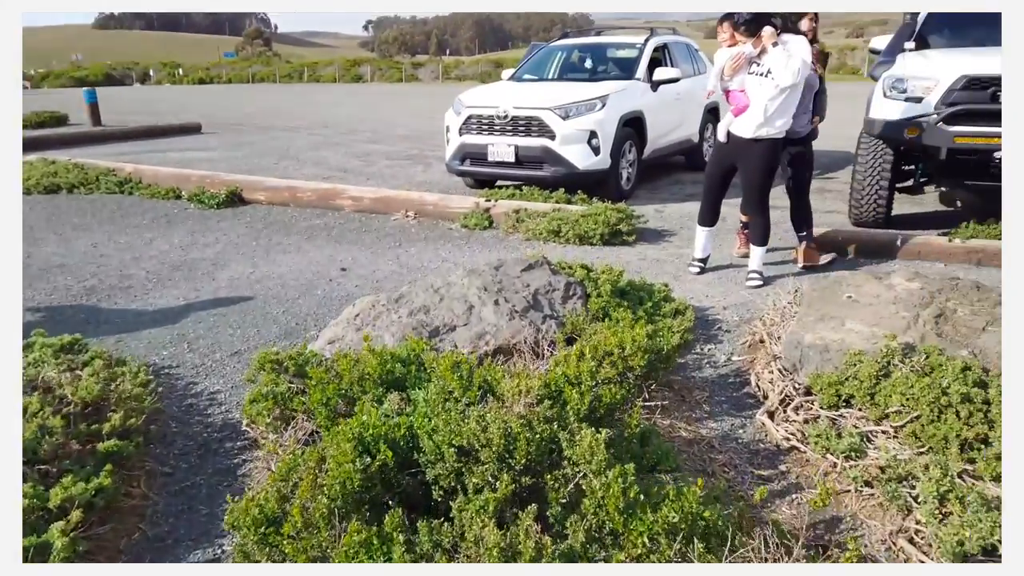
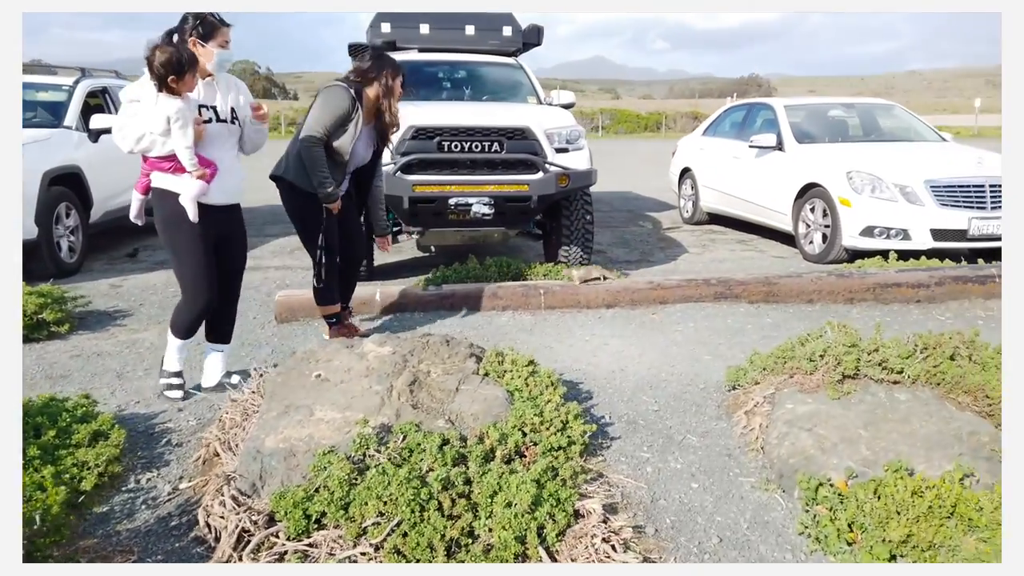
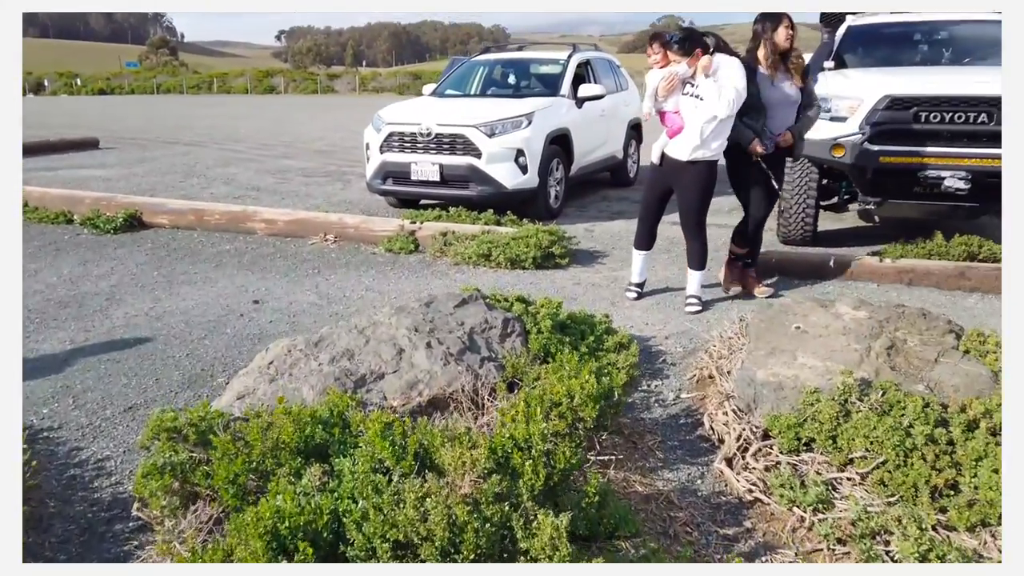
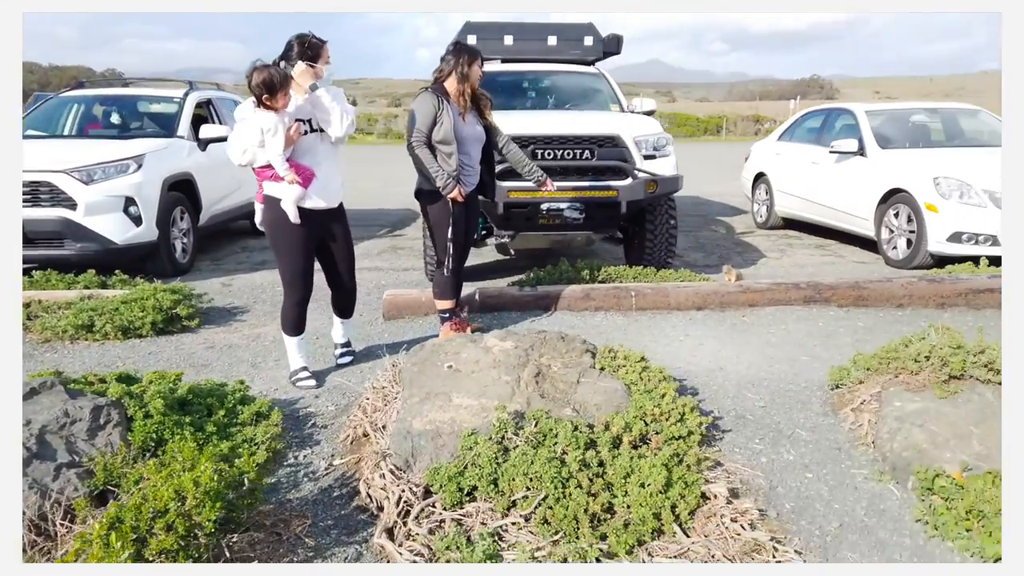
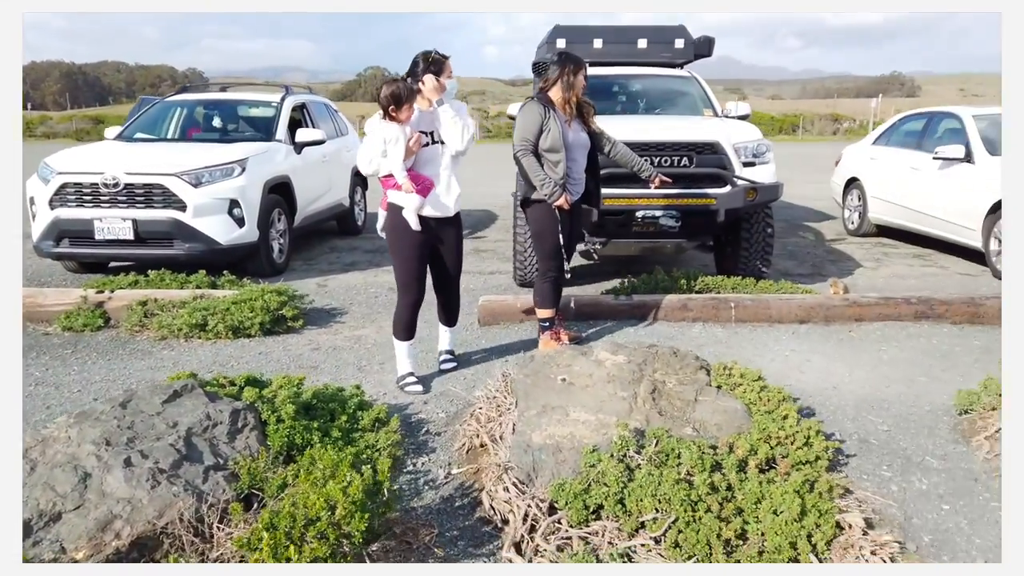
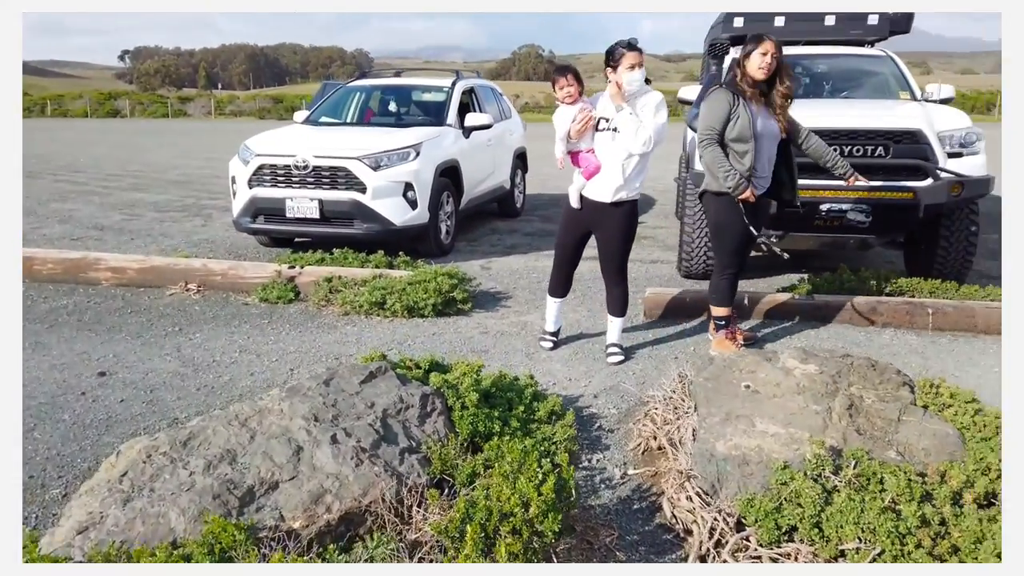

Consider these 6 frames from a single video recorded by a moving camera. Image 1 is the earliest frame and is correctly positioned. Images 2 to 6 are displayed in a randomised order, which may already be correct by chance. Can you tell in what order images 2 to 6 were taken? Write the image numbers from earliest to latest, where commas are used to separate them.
3, 6, 5, 4, 2
